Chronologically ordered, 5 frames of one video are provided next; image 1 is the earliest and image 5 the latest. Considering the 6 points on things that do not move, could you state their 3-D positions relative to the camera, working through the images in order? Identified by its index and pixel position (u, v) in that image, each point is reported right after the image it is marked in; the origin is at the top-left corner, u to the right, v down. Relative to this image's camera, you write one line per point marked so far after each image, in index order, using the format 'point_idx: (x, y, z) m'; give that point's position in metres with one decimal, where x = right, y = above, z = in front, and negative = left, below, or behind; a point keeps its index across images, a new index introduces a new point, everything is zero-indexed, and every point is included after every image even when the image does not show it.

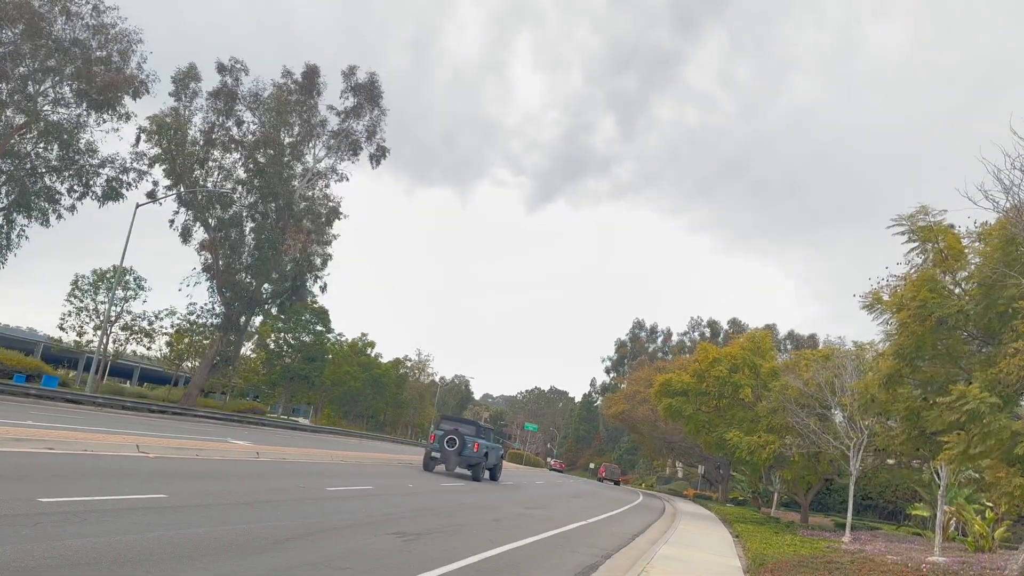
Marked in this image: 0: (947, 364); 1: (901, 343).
0: (+8.5, -1.5, +14.4) m
1: (+7.9, -1.1, +14.6) m
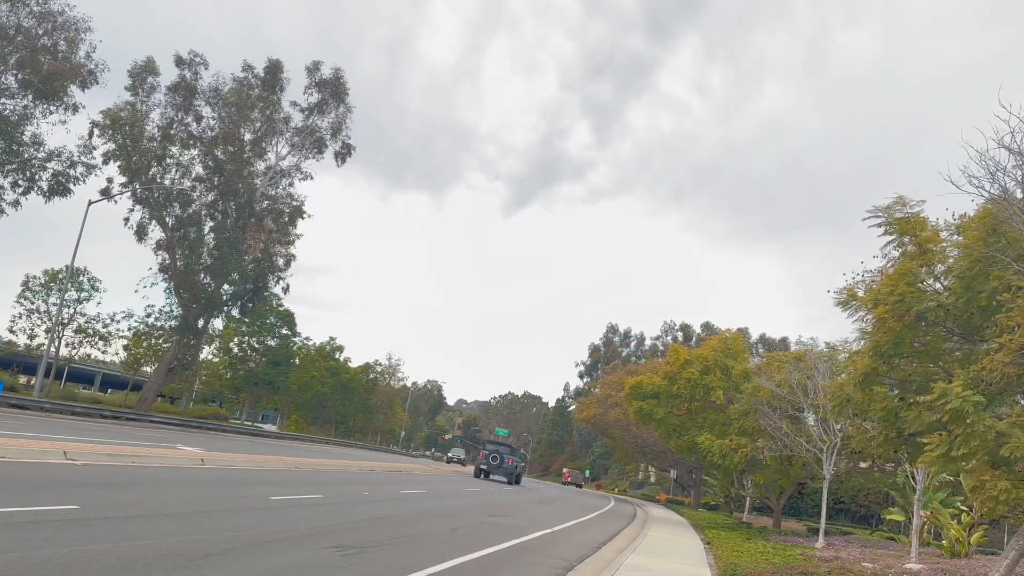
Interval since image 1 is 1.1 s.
0: (+7.8, -1.4, +13.7) m
1: (+7.1, -1.0, +14.0) m
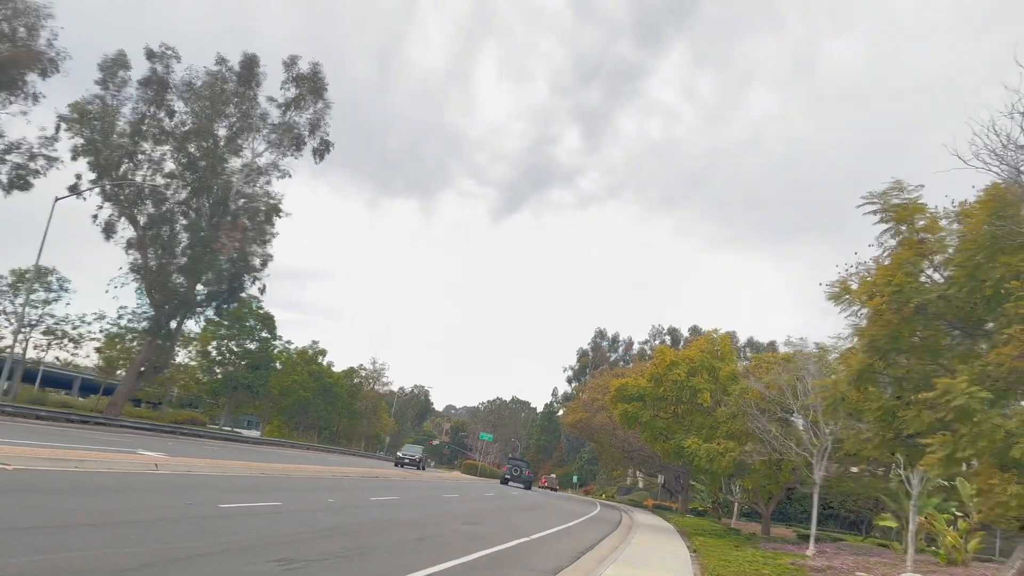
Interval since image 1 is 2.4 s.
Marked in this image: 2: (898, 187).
0: (+7.2, -1.2, +12.9) m
1: (+6.6, -0.9, +13.1) m
2: (+7.3, +1.9, +13.5) m
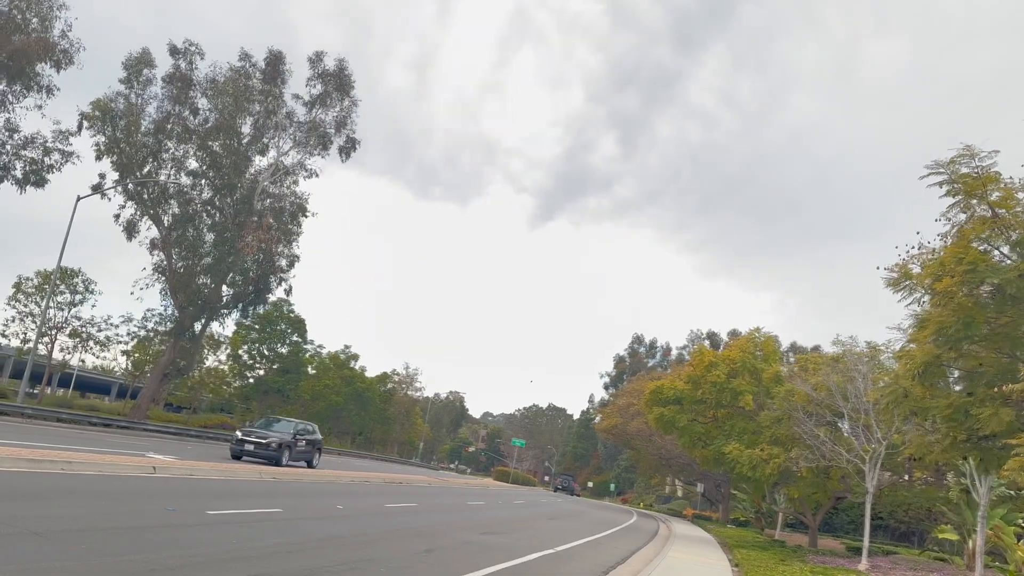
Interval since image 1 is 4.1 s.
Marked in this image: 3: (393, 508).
0: (+7.4, -0.9, +11.1) m
1: (+6.8, -0.5, +11.3) m
2: (+7.5, +2.2, +11.8) m
3: (-3.0, -5.7, +18.5) m
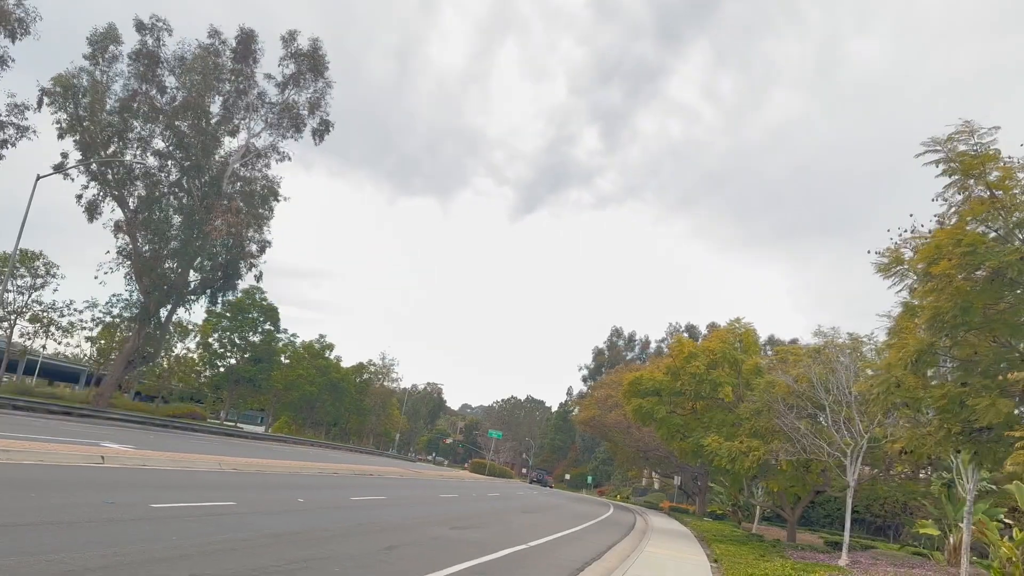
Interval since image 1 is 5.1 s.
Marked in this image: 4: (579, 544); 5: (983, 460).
0: (+7.0, -0.7, +10.5) m
1: (+6.4, -0.3, +10.7) m
2: (+7.1, +2.5, +11.2) m
3: (-3.7, -5.2, +17.7) m
4: (+1.7, -6.5, +18.4) m
5: (+7.3, -2.7, +11.3) m
